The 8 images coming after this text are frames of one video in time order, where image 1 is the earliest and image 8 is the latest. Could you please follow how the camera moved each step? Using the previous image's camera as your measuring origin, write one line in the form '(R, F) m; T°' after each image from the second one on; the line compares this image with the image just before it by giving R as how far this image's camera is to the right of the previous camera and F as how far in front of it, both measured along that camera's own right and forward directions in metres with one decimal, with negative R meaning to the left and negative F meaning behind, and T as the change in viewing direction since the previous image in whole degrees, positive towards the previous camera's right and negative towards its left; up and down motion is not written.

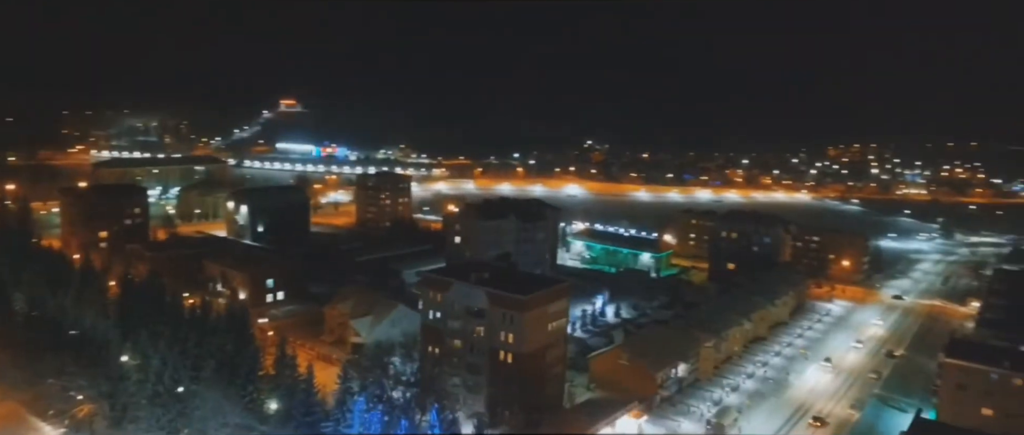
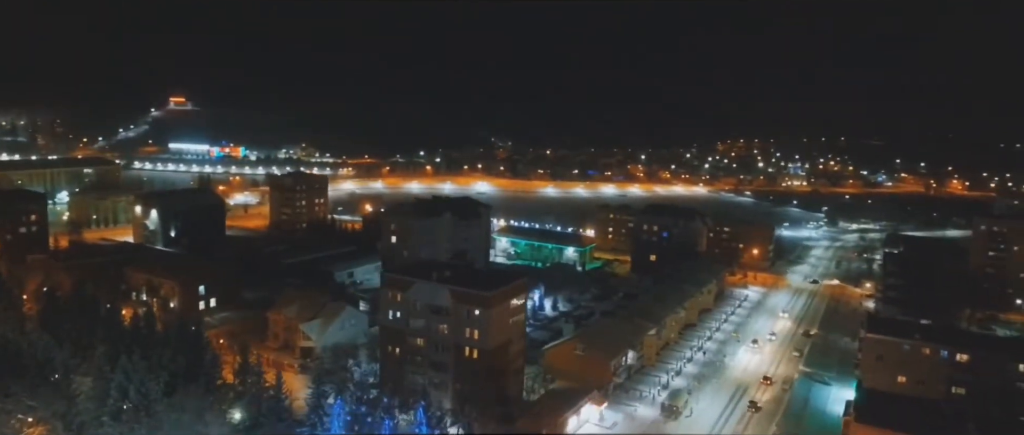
(-0.4, 0.0) m; +8°
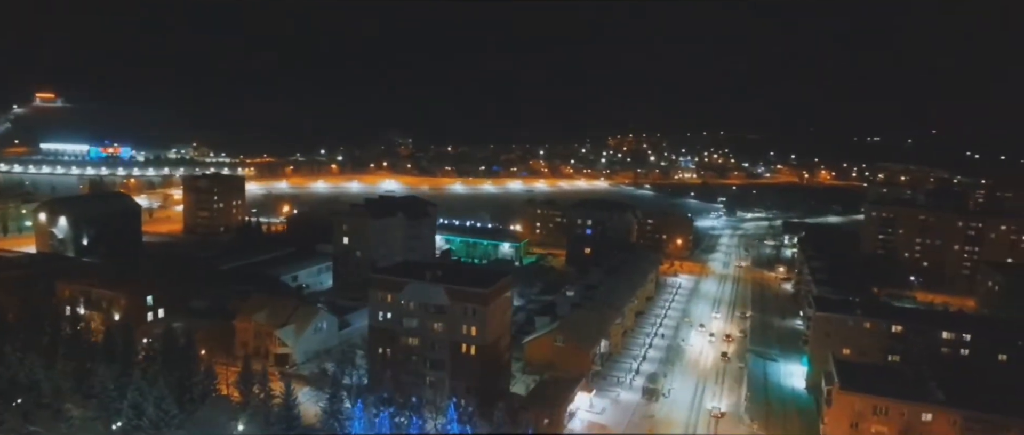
(-0.7, 0.0) m; +8°
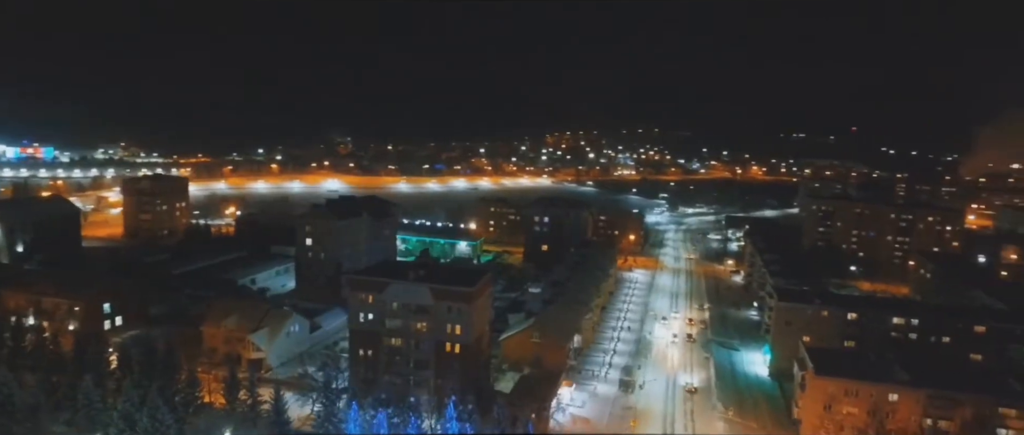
(-0.3, 0.0) m; +5°
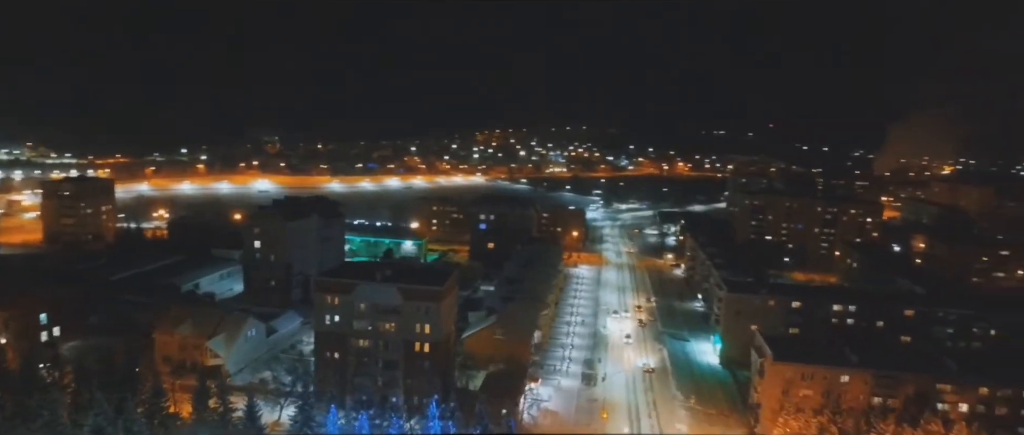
(-0.2, 0.0) m; +6°
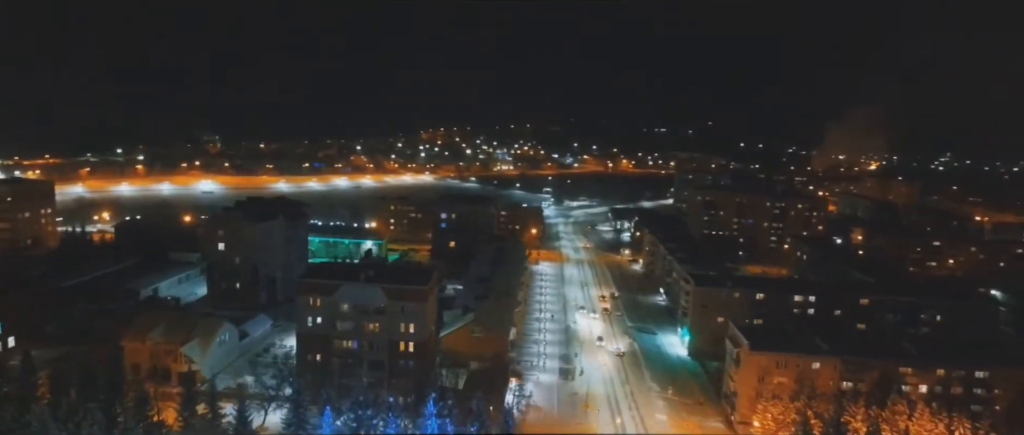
(-0.3, 0.0) m; +4°
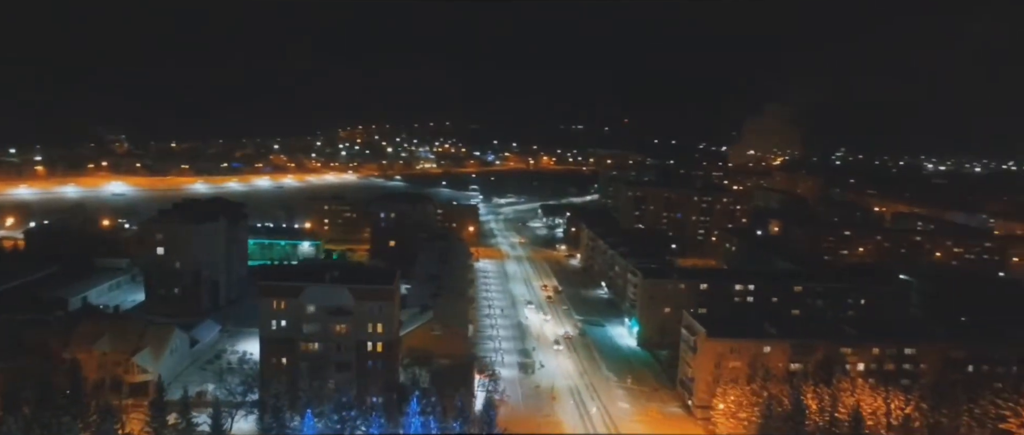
(-0.3, -0.1) m; +6°
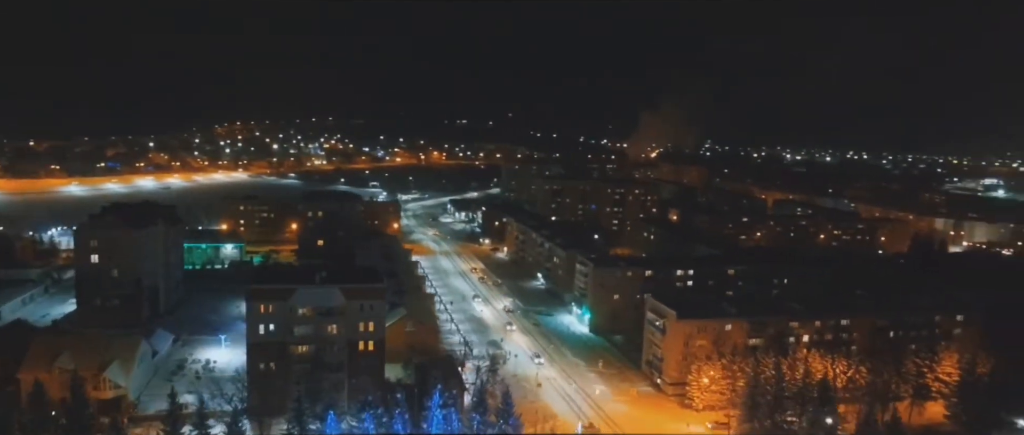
(+0.3, -0.3) m; -1°
